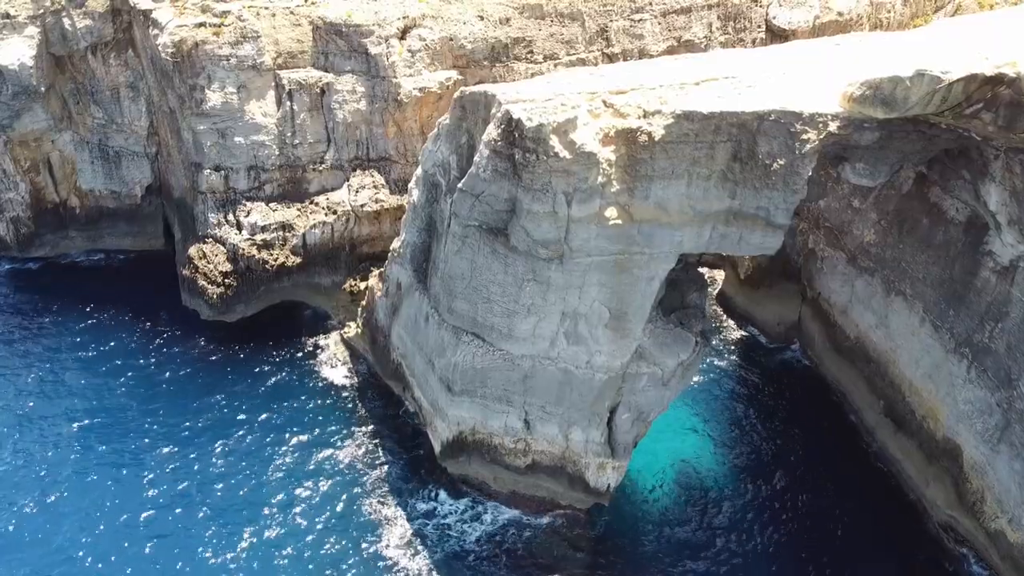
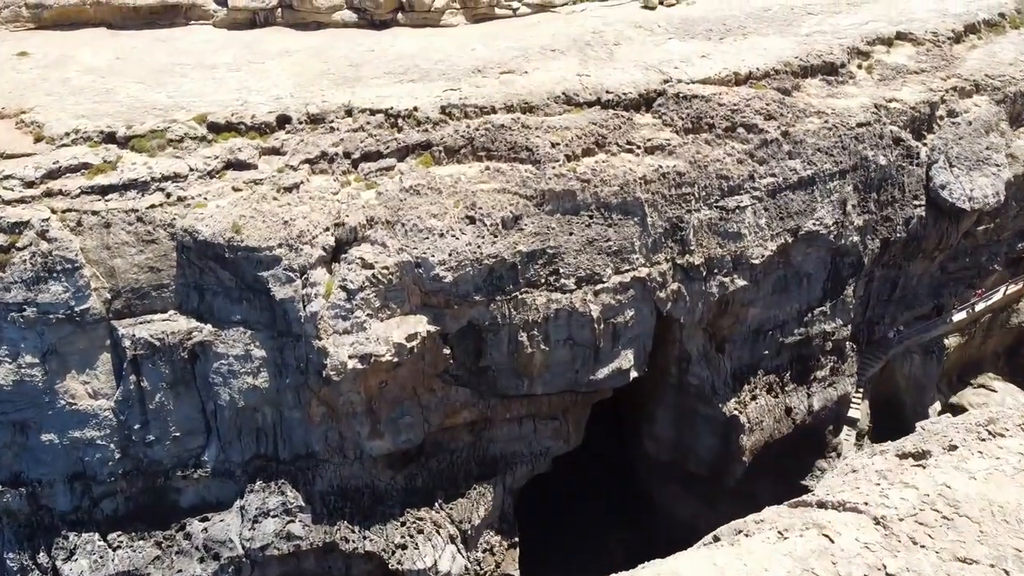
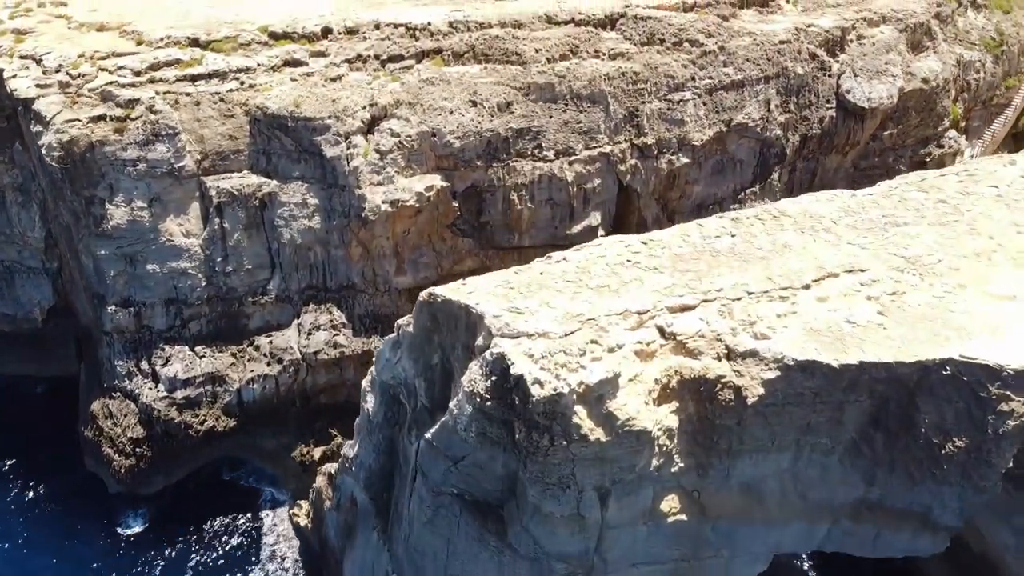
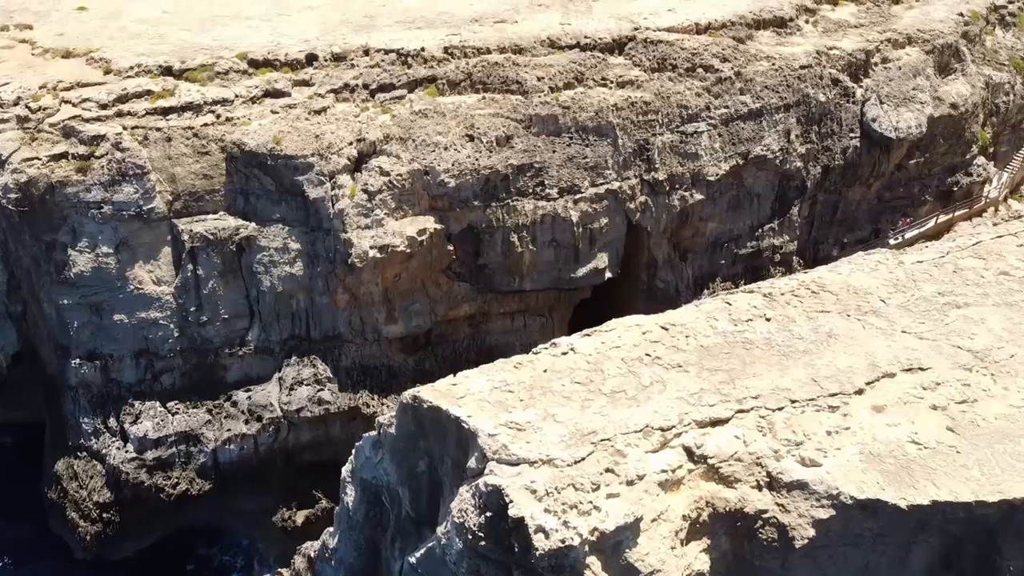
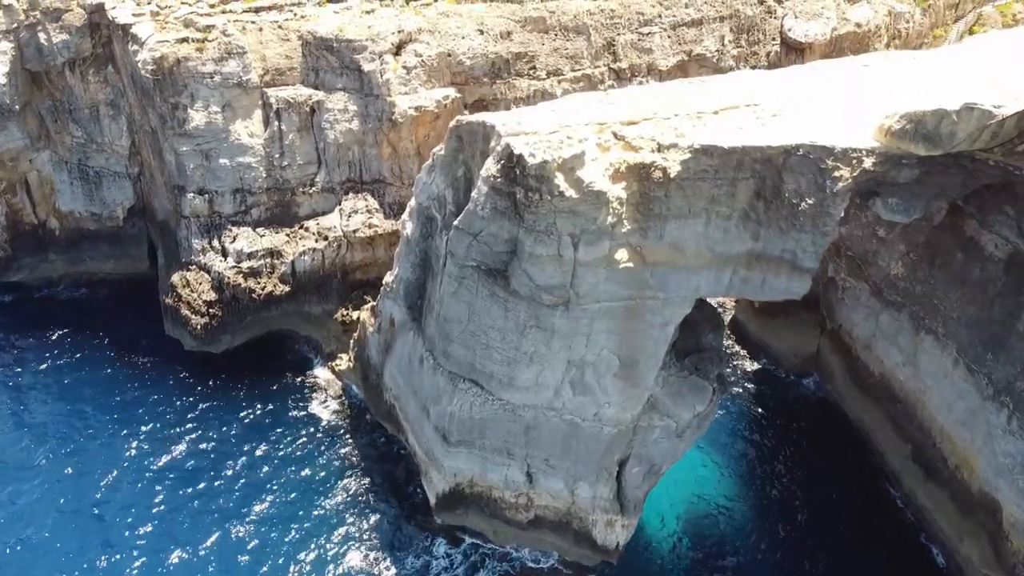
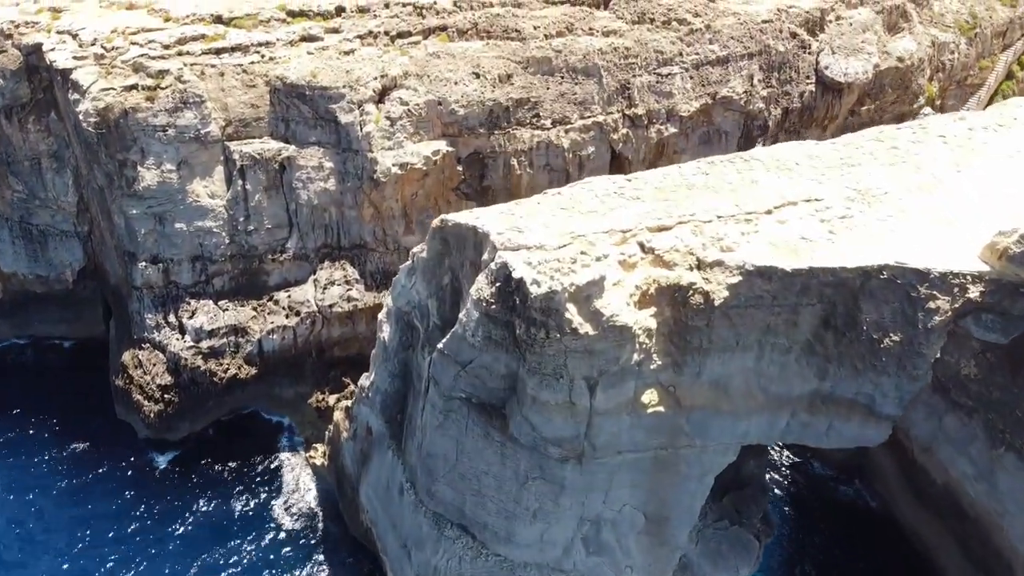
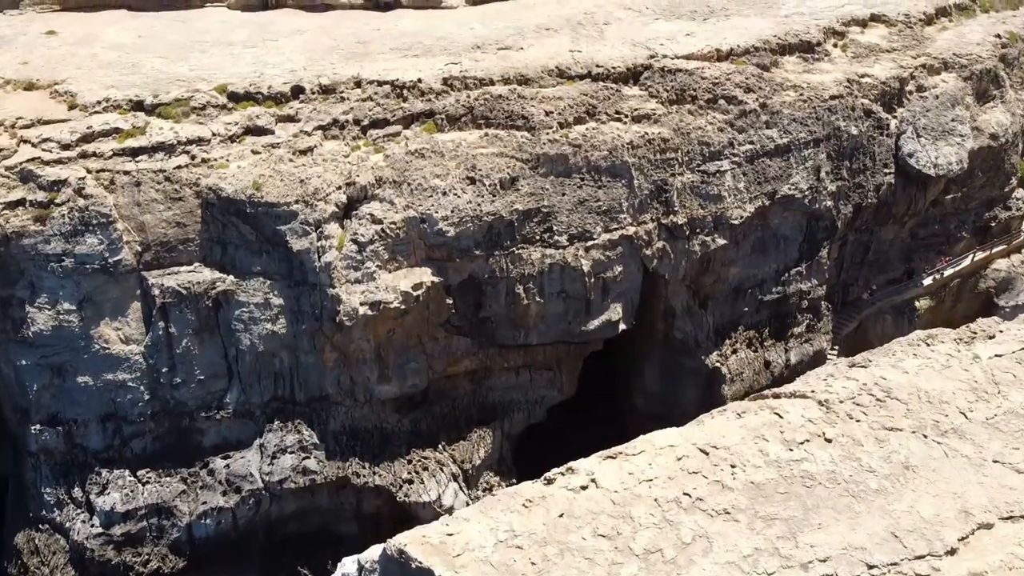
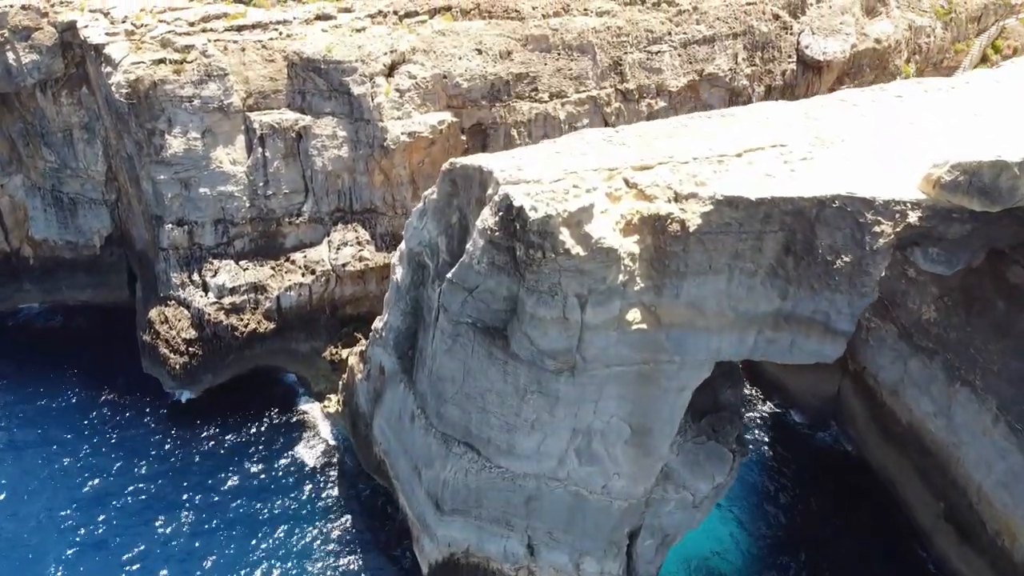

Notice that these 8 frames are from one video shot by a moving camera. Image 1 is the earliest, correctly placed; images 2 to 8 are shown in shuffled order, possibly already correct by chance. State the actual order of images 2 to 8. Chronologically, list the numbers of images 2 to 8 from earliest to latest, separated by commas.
5, 8, 6, 3, 4, 7, 2
